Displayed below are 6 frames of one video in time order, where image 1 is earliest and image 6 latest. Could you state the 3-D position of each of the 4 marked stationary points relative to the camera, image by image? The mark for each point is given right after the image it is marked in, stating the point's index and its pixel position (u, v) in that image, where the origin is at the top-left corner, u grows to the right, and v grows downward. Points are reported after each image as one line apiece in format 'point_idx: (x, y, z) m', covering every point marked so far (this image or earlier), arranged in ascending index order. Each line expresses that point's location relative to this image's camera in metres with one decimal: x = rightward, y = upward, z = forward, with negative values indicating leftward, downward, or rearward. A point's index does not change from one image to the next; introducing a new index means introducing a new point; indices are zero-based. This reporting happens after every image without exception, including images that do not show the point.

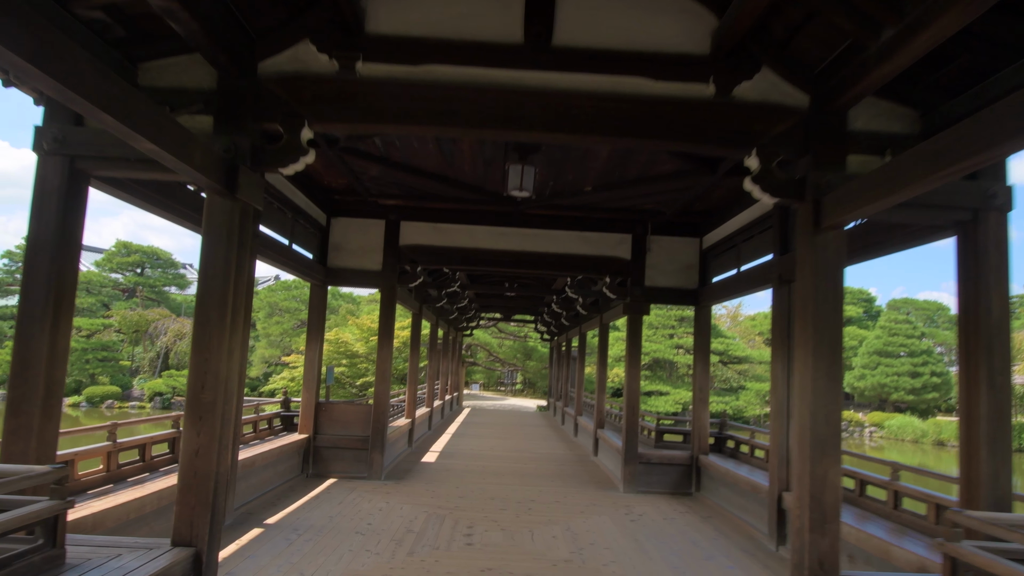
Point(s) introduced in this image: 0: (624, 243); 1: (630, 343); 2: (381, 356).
0: (+1.1, +0.4, +6.2) m
1: (+1.1, -0.5, +6.2) m
2: (-1.2, -0.6, +6.1) m
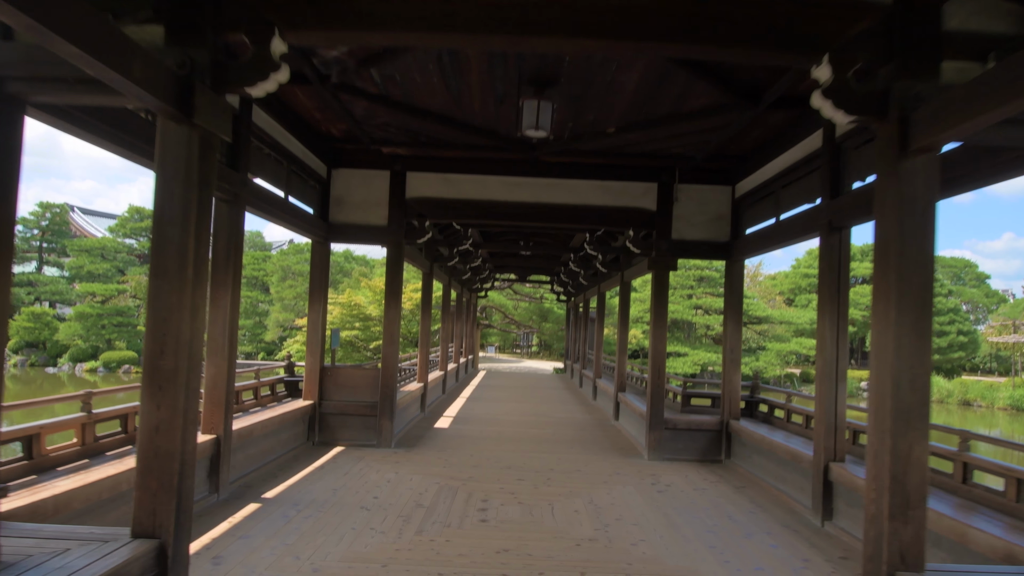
0: (+1.2, +0.8, +5.7) m
1: (+1.2, -0.1, +5.8) m
2: (-1.1, -0.3, +5.7) m
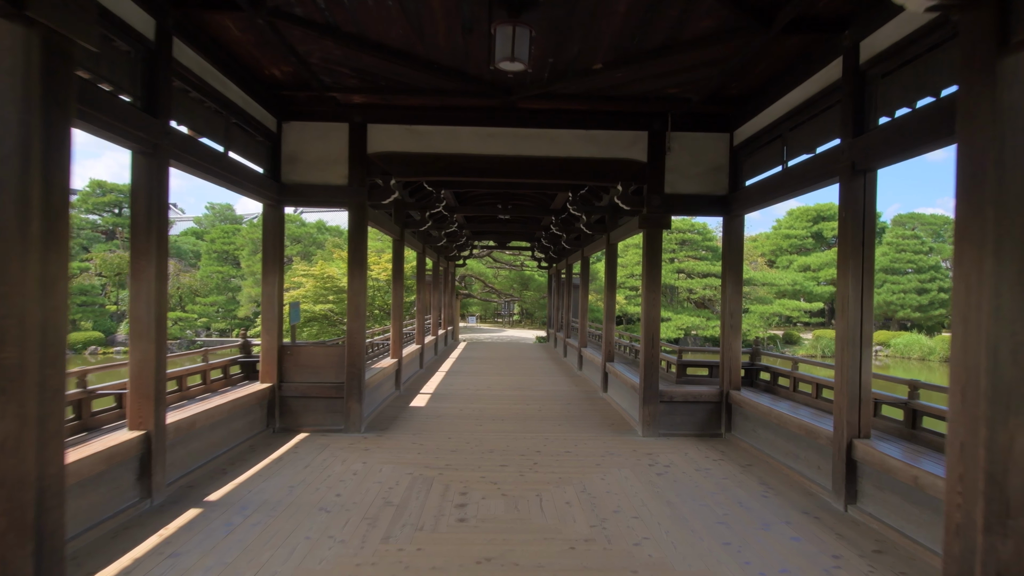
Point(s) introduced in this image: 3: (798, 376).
0: (+1.0, +1.1, +5.2) m
1: (+1.1, +0.2, +5.2) m
2: (-1.2, 0.0, +5.1) m
3: (+2.0, -0.6, +4.7) m
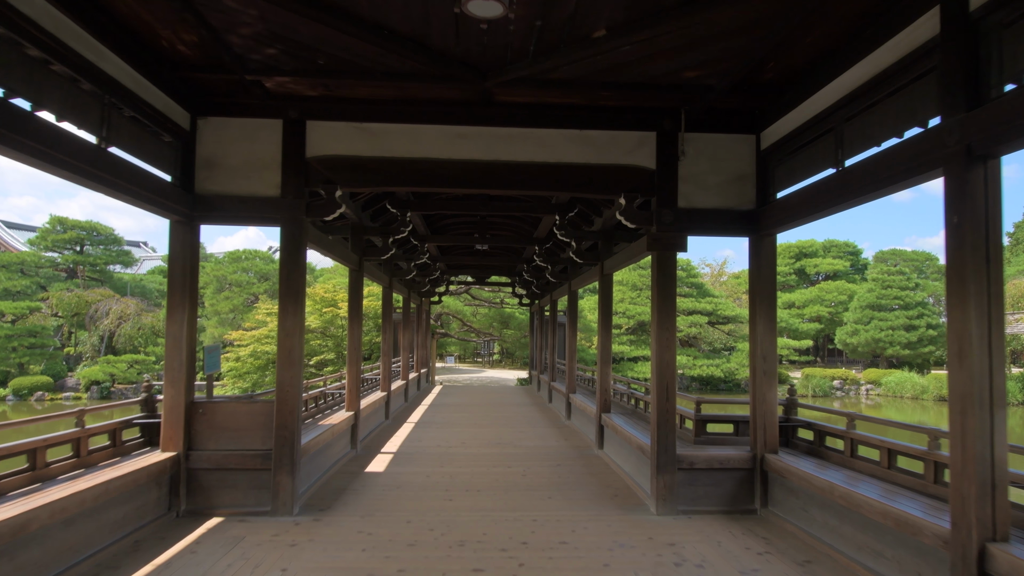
0: (+0.8, +0.9, +4.2) m
1: (+0.9, 0.0, +4.2) m
2: (-1.4, -0.2, +4.0) m
3: (+1.9, -0.8, +3.7) m
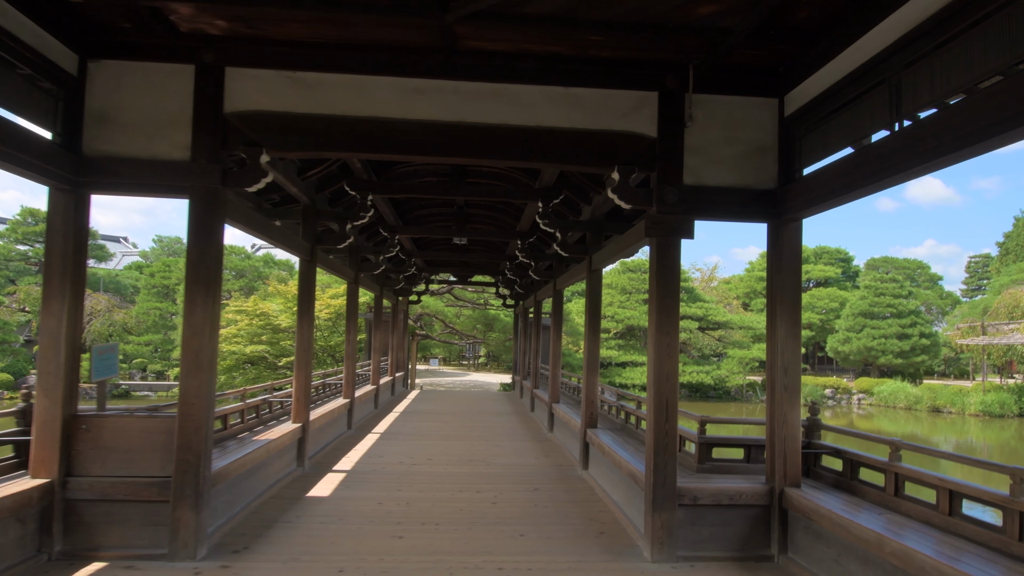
0: (+0.7, +0.9, +3.5) m
1: (+0.7, 0.0, +3.5) m
2: (-1.6, -0.2, +3.2) m
3: (+1.7, -0.8, +2.9) m
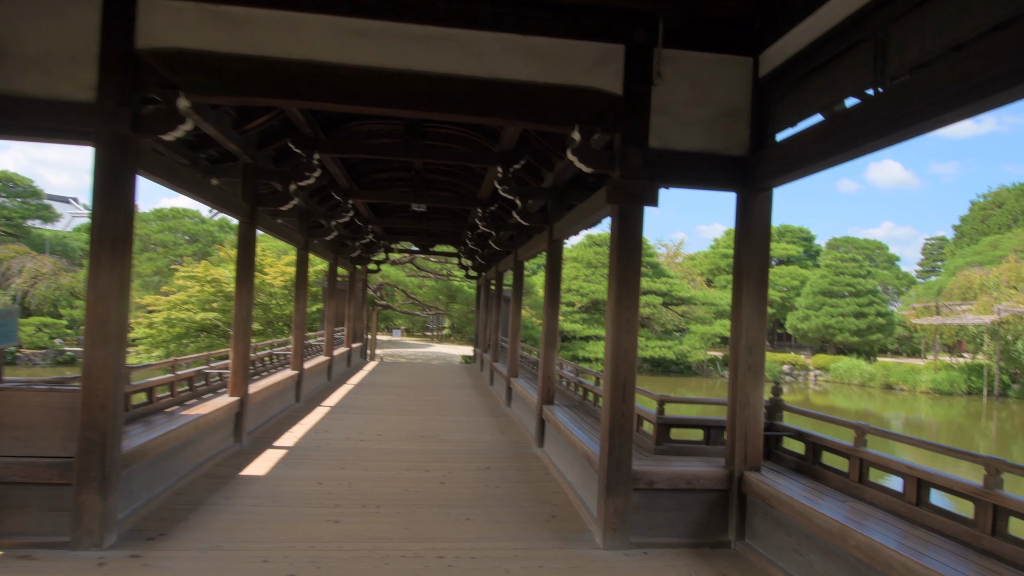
0: (+0.5, +1.1, +3.2) m
1: (+0.5, +0.1, +3.2) m
2: (-1.8, 0.0, +2.9) m
3: (+1.5, -0.7, +2.8) m
